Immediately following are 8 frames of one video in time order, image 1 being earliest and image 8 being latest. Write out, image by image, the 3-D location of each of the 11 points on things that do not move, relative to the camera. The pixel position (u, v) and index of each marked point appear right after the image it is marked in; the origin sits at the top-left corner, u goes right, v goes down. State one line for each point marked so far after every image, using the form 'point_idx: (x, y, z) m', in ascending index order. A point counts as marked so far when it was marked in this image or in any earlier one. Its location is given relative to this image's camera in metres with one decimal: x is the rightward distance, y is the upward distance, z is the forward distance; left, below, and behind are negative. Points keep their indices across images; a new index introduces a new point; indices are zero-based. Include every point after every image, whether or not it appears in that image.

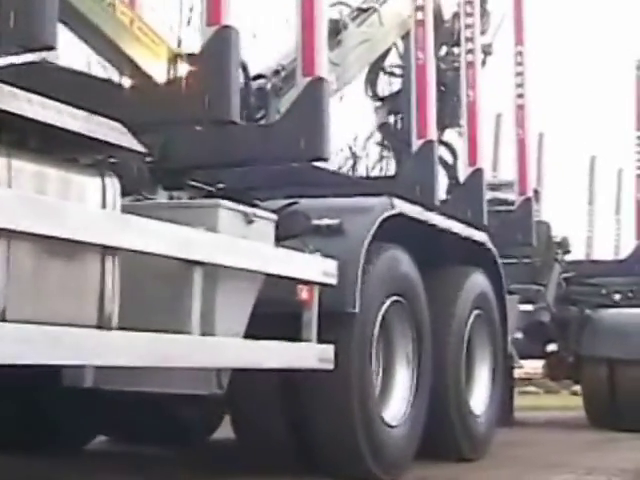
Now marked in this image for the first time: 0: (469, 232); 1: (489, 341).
0: (+0.7, 0.0, +5.9) m
1: (+0.9, -0.5, +6.3) m
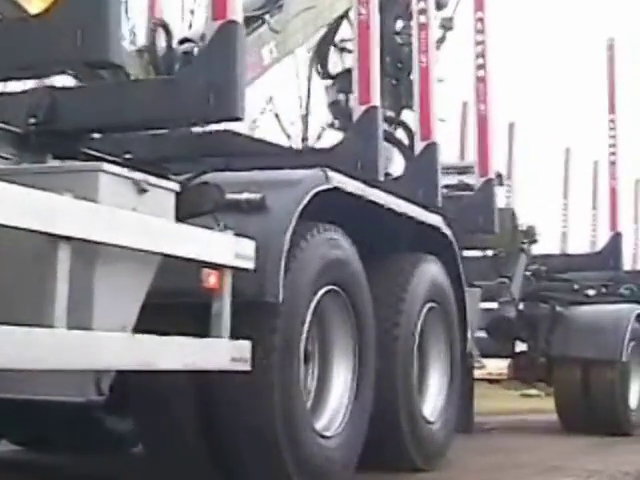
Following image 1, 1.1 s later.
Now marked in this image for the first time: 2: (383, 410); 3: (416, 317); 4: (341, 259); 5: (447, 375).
0: (+0.4, +0.1, +5.2) m
1: (+0.6, -0.5, +5.6) m
2: (+0.3, -0.7, +5.0) m
3: (+0.4, -0.3, +5.2) m
4: (+0.1, -0.1, +4.4) m
5: (+0.6, -0.6, +5.6) m
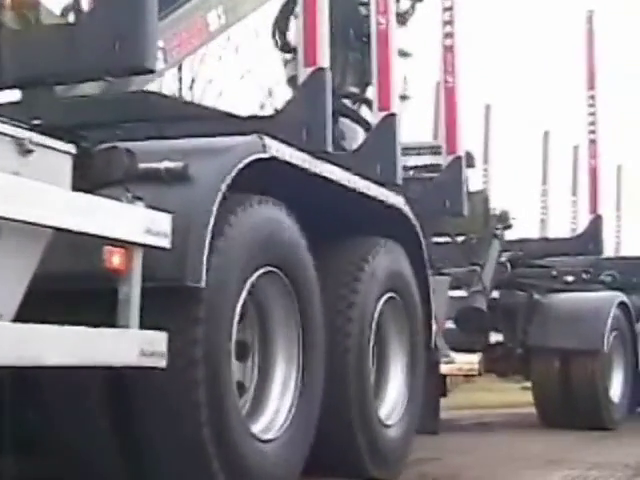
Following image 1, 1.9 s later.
0: (+0.2, +0.2, +4.7) m
1: (+0.4, -0.4, +5.1) m
2: (0.0, -0.6, +4.5) m
3: (+0.2, -0.2, +4.6) m
4: (-0.1, 0.0, +3.9) m
5: (+0.4, -0.5, +5.1) m
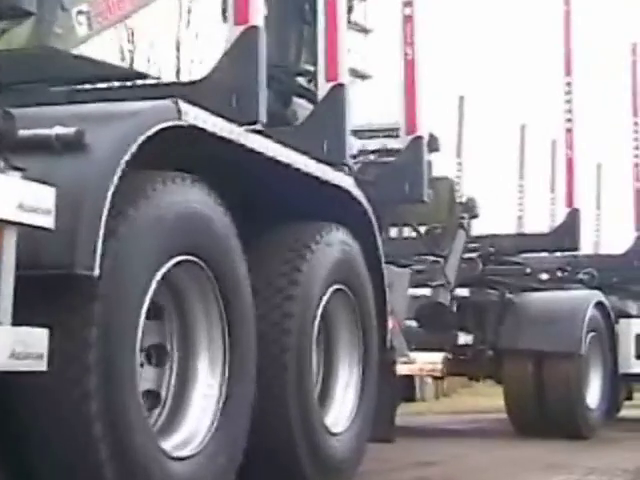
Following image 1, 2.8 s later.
0: (0.0, +0.2, +4.1) m
1: (+0.1, -0.3, +4.5) m
2: (-0.2, -0.6, +3.9) m
3: (0.0, -0.2, +4.1) m
4: (-0.3, 0.0, +3.3) m
5: (+0.1, -0.5, +4.6) m
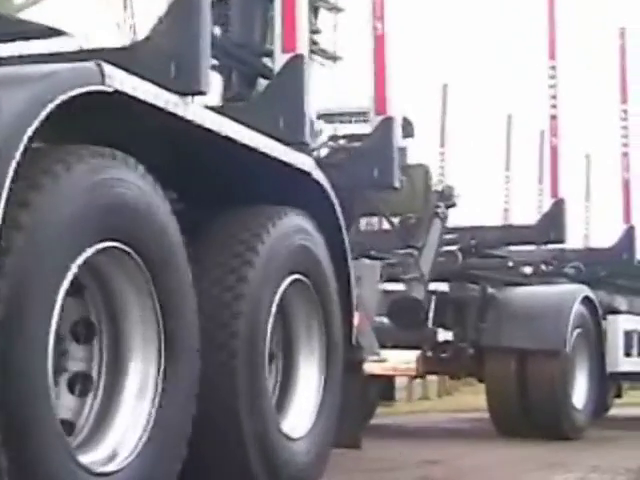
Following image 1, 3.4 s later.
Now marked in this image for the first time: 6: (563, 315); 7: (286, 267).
0: (-0.1, +0.3, +3.7) m
1: (0.0, -0.3, +4.2) m
2: (-0.3, -0.5, +3.5) m
3: (-0.2, -0.2, +3.7) m
4: (-0.5, +0.1, +2.9) m
5: (0.0, -0.5, +4.2) m
6: (+1.5, -0.4, +7.2) m
7: (-0.1, -0.1, +3.8) m
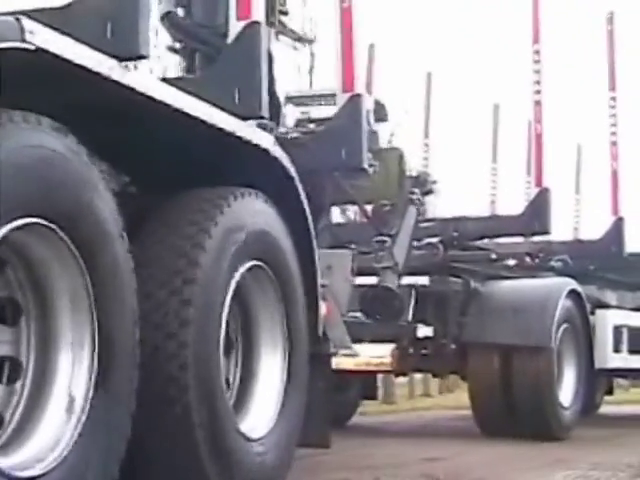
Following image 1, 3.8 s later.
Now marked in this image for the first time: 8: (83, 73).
0: (-0.2, +0.3, +3.5) m
1: (-0.1, -0.3, +3.9) m
2: (-0.4, -0.5, +3.2) m
3: (-0.3, -0.1, +3.4) m
4: (-0.6, +0.1, +2.6) m
5: (-0.1, -0.4, +3.9) m
6: (+1.3, -0.4, +7.0) m
7: (-0.2, 0.0, +3.5) m
8: (-0.5, +0.4, +2.7) m
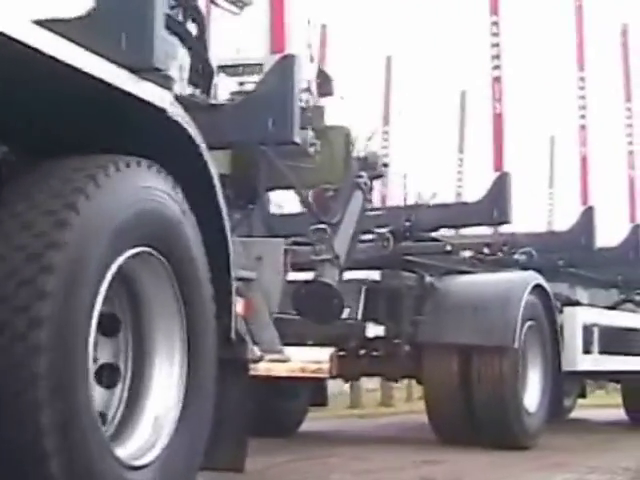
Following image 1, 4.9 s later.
0: (-0.5, +0.4, +2.8) m
1: (-0.4, -0.2, +3.2) m
2: (-0.7, -0.4, +2.6) m
3: (-0.5, -0.1, +2.8) m
4: (-0.8, +0.2, +2.0) m
5: (-0.4, -0.4, +3.2) m
6: (+1.0, -0.3, +6.3) m
7: (-0.5, 0.0, +2.9) m
8: (-0.8, +0.4, +2.1) m
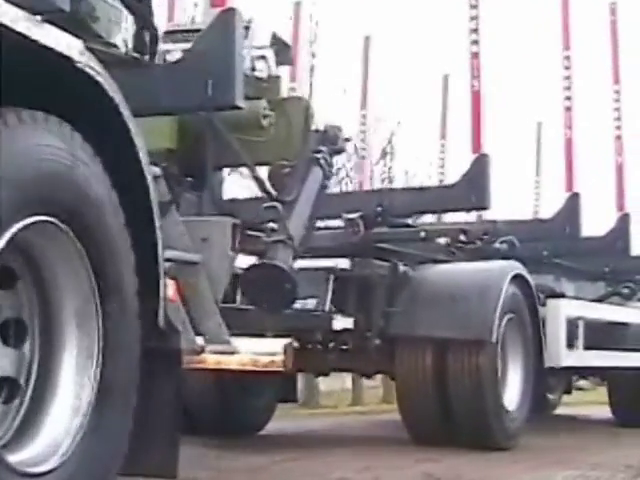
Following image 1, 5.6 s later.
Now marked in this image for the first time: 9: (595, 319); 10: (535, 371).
0: (-0.6, +0.4, +2.4) m
1: (-0.5, -0.1, +2.8) m
2: (-0.8, -0.4, +2.2) m
3: (-0.7, 0.0, +2.3) m
4: (-1.0, +0.2, +1.5) m
5: (-0.5, -0.3, +2.8) m
6: (+0.8, -0.3, +5.9) m
7: (-0.6, +0.1, +2.5) m
8: (-0.9, +0.5, +1.6) m
9: (+1.7, -0.5, +7.3) m
10: (+1.2, -0.7, +6.7) m
